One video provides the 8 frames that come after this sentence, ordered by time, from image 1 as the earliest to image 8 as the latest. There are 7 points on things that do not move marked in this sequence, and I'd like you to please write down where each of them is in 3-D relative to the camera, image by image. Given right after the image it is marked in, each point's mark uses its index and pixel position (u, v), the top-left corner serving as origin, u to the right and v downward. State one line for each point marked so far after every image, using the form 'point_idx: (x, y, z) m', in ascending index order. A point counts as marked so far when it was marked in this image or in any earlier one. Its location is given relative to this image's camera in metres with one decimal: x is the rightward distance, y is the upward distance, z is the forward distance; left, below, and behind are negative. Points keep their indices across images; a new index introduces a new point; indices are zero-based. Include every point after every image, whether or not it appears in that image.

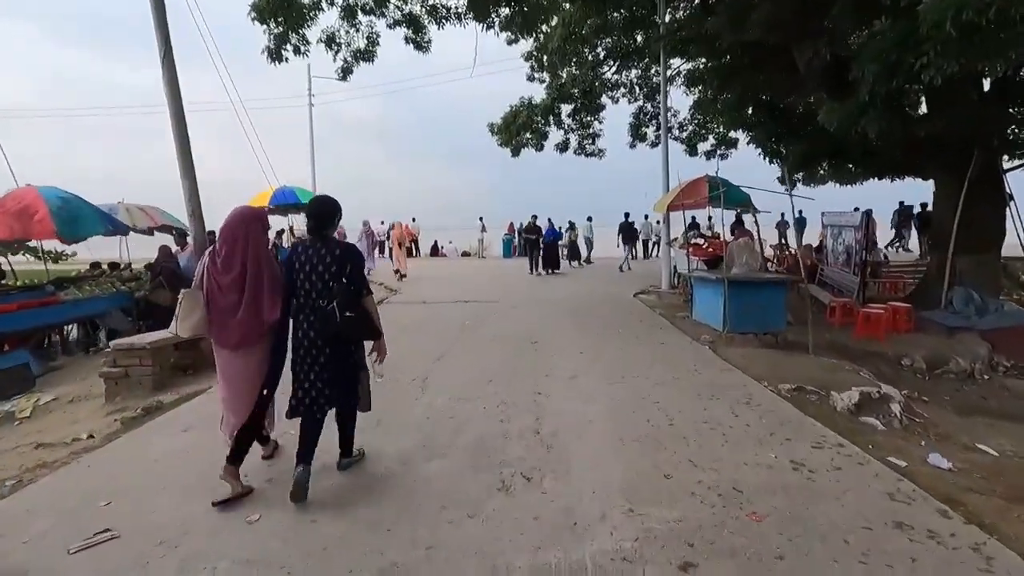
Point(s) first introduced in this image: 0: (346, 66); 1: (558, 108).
0: (-4.3, +5.8, +14.0) m
1: (+1.6, +6.4, +19.0) m
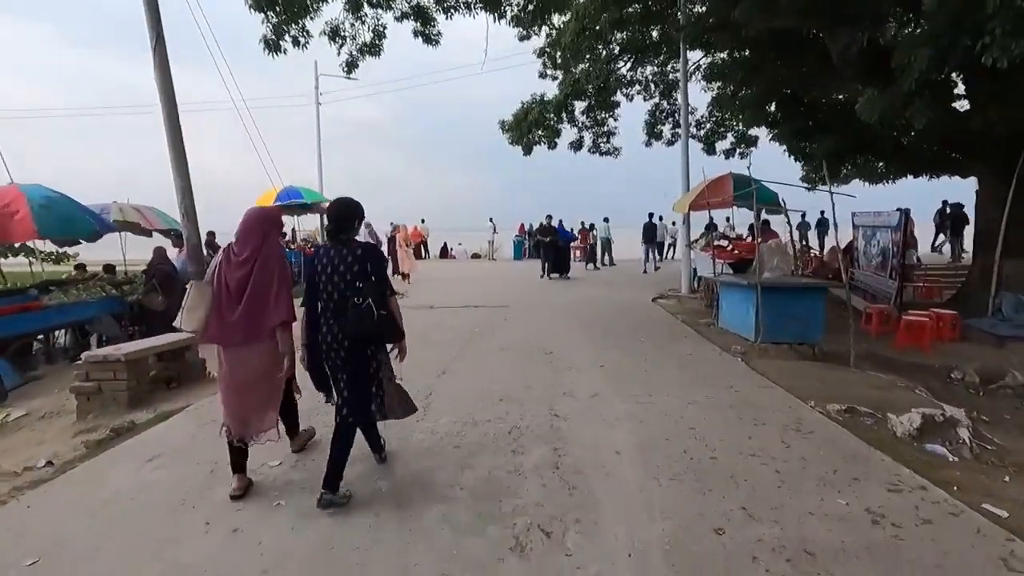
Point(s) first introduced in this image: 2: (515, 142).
0: (-4.0, +5.7, +13.4) m
1: (+2.0, +6.3, +18.3) m
2: (+0.1, +5.1, +18.7) m
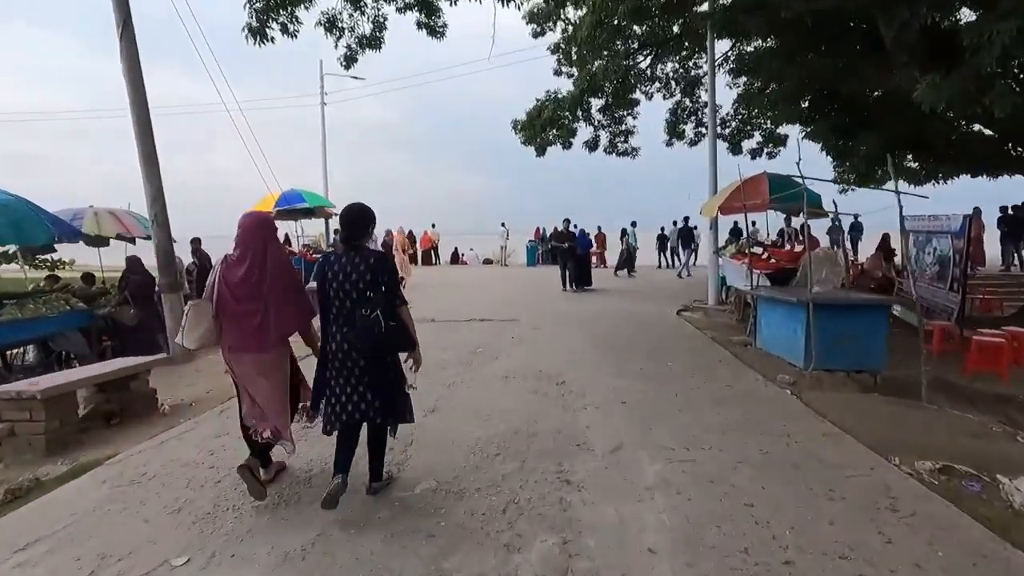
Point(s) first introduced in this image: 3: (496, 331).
0: (-3.8, +5.4, +12.5) m
1: (+2.4, +6.0, +17.2) m
2: (+0.5, +4.8, +17.6) m
3: (-0.3, -0.8, +9.5) m
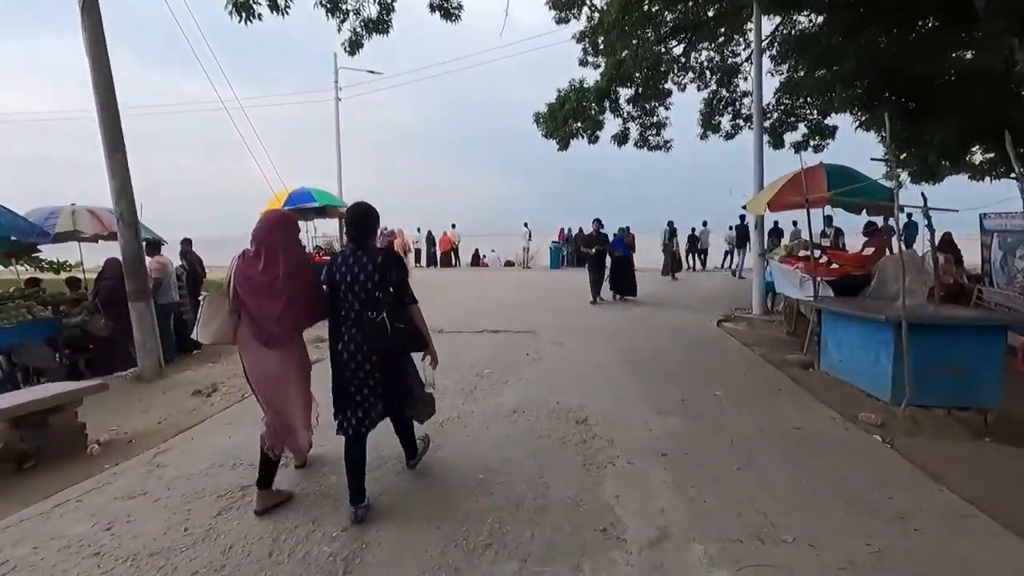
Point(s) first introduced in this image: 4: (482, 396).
0: (-3.3, +5.3, +11.5) m
1: (+3.0, +5.8, +15.9) m
2: (+1.2, +4.7, +16.3) m
3: (0.0, -0.9, +8.3) m
4: (-0.3, -1.1, +5.7) m
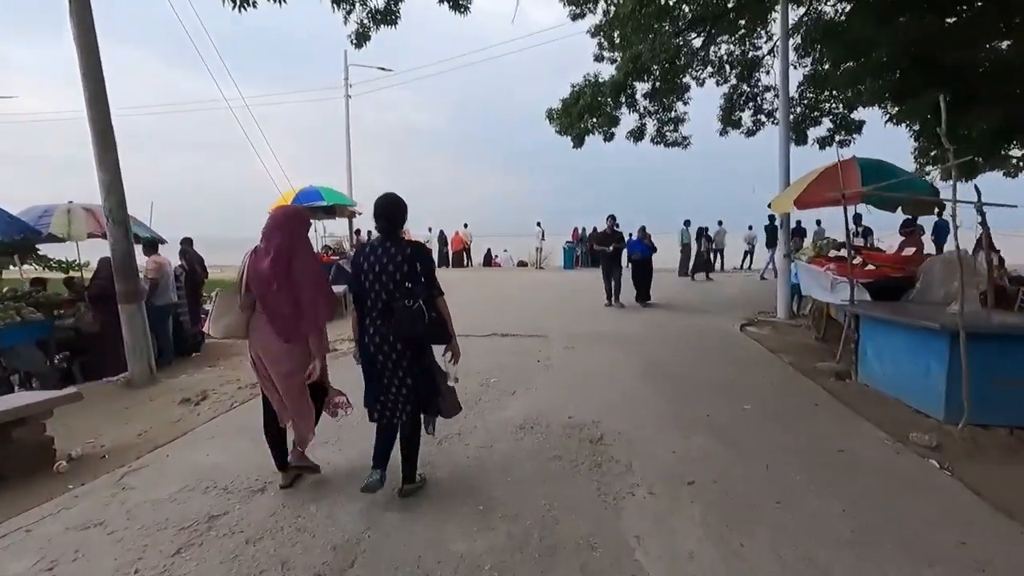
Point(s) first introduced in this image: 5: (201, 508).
0: (-3.1, +5.3, +11.1) m
1: (+3.4, +5.8, +15.3) m
2: (+1.5, +4.6, +15.8) m
3: (+0.1, -0.9, +7.9) m
4: (-0.2, -1.2, +5.2) m
5: (-2.0, -1.4, +3.4) m
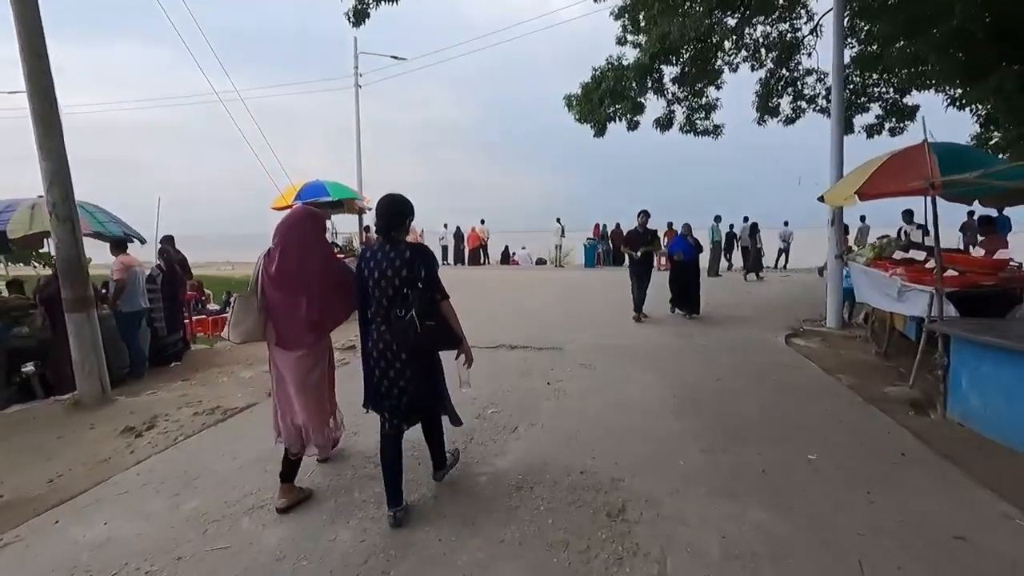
0: (-2.8, +5.2, +10.0) m
1: (+3.8, +5.7, +14.0) m
2: (+2.0, +4.6, +14.6) m
3: (+0.2, -1.0, +6.7) m
4: (-0.3, -1.3, +4.2) m
5: (-2.1, -1.5, +2.4) m
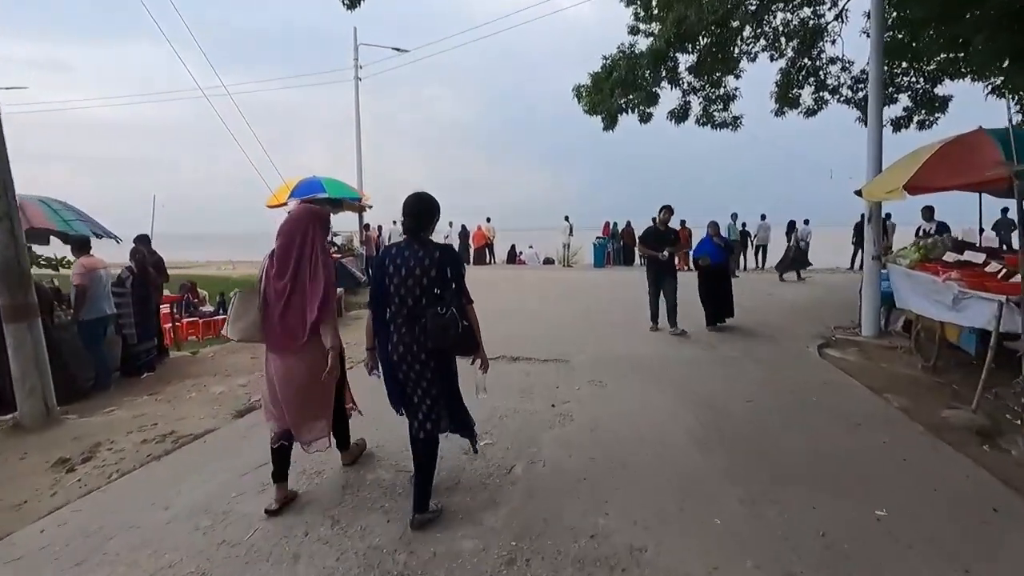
0: (-2.8, +5.2, +9.3) m
1: (+4.0, +5.7, +13.1) m
2: (+2.1, +4.5, +13.8) m
3: (+0.2, -1.1, +6.0) m
4: (-0.3, -1.4, +3.4) m
5: (-2.1, -1.6, +1.6) m
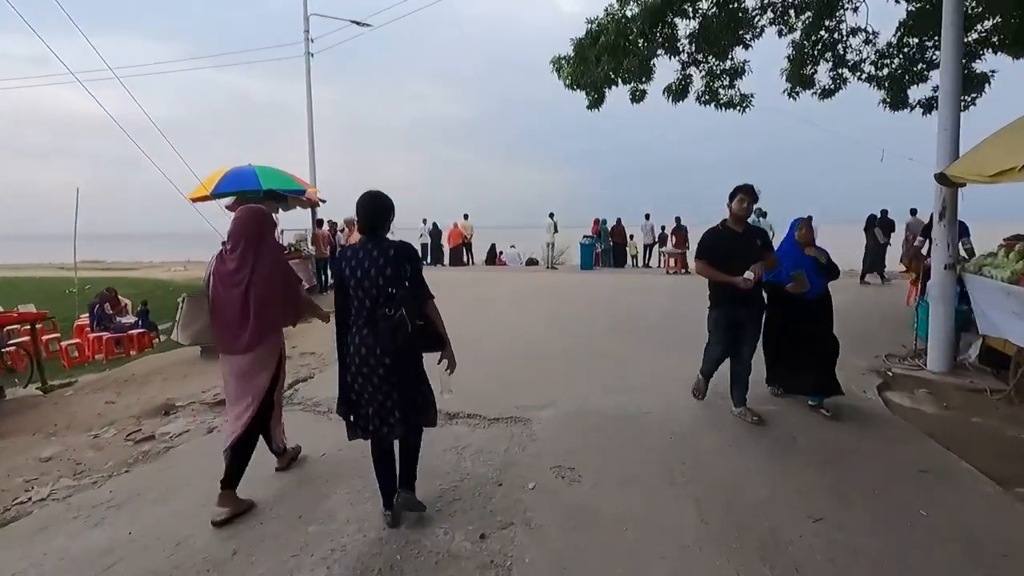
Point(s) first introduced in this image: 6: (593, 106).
0: (-3.4, +5.0, +7.0) m
1: (+3.3, +5.5, +10.9) m
2: (+1.4, +4.3, +11.6) m
3: (-0.4, -1.3, +3.7) m
4: (-0.8, -1.6, +1.1) m
5: (-2.6, -1.8, -0.6) m
6: (+1.5, +3.5, +10.1) m
